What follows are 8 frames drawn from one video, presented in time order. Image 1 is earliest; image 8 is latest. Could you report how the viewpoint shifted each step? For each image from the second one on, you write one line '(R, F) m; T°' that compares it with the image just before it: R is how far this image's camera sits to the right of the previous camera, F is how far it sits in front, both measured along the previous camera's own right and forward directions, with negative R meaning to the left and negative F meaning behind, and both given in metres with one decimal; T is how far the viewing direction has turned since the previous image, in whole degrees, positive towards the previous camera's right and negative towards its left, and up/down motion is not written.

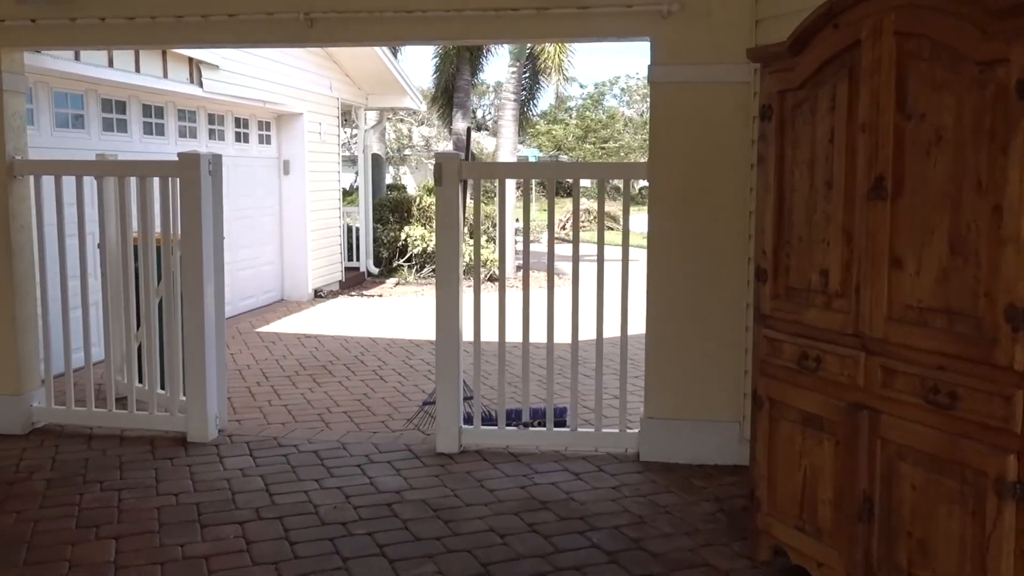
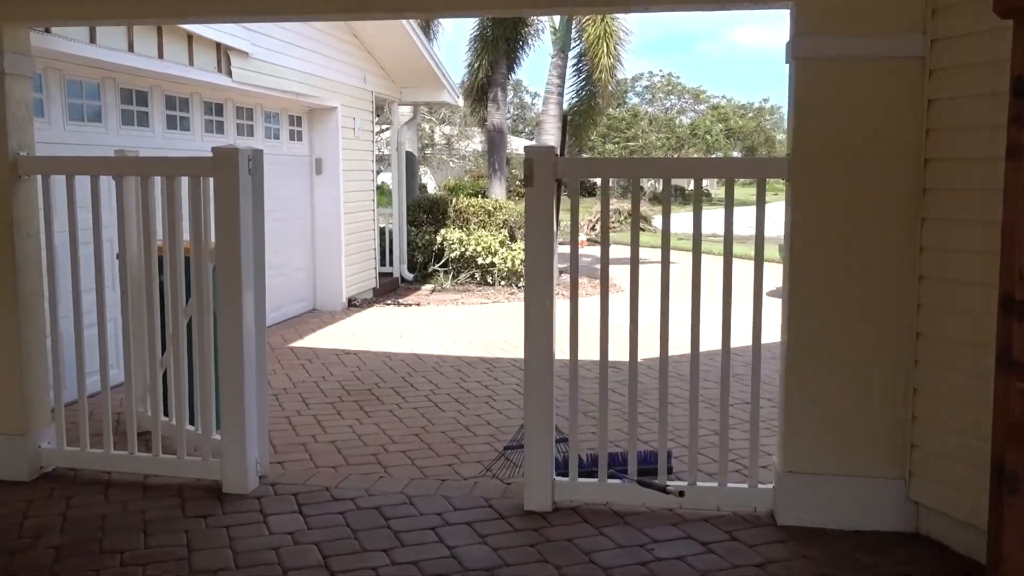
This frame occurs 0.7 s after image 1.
(-0.4, +0.9) m; -1°
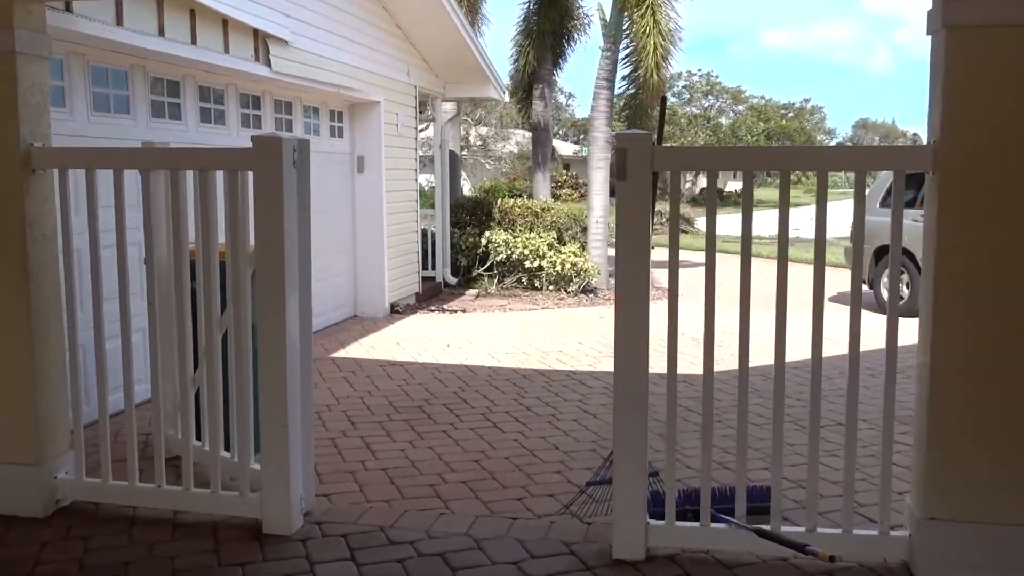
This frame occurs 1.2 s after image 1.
(-0.2, +0.6) m; -2°
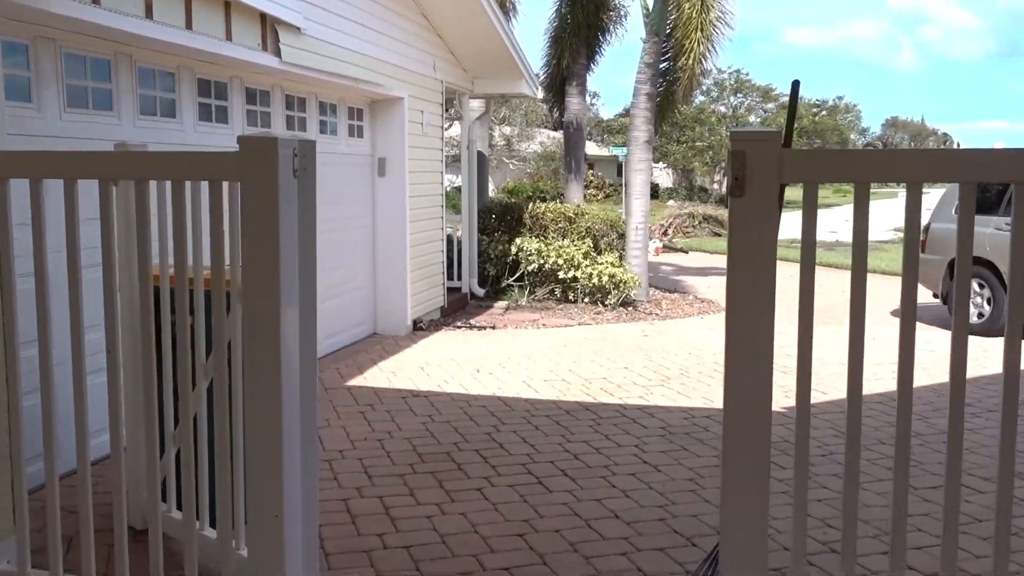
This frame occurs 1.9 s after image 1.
(-0.2, +1.0) m; -1°
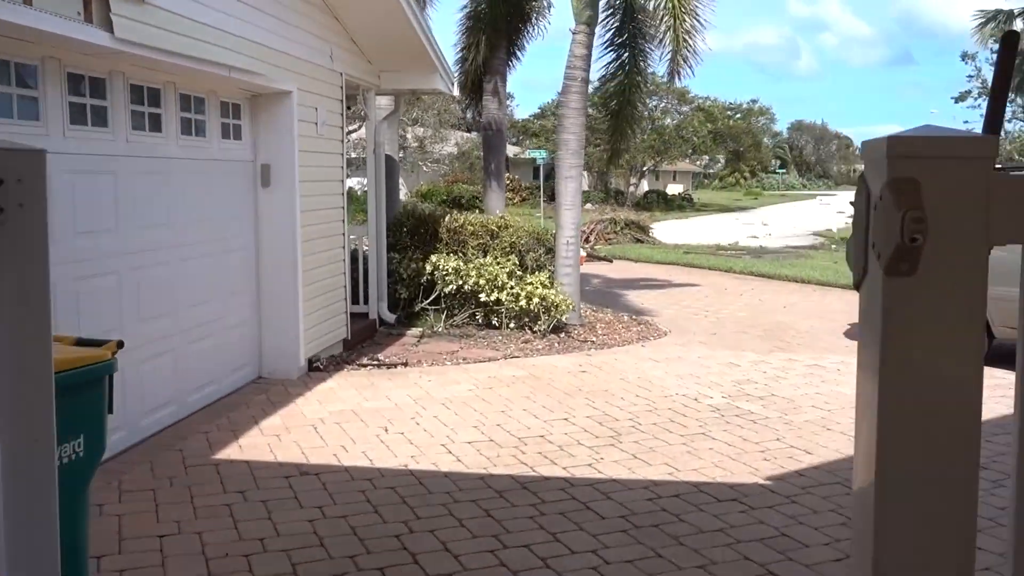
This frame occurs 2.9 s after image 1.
(0.0, +1.5) m; +5°
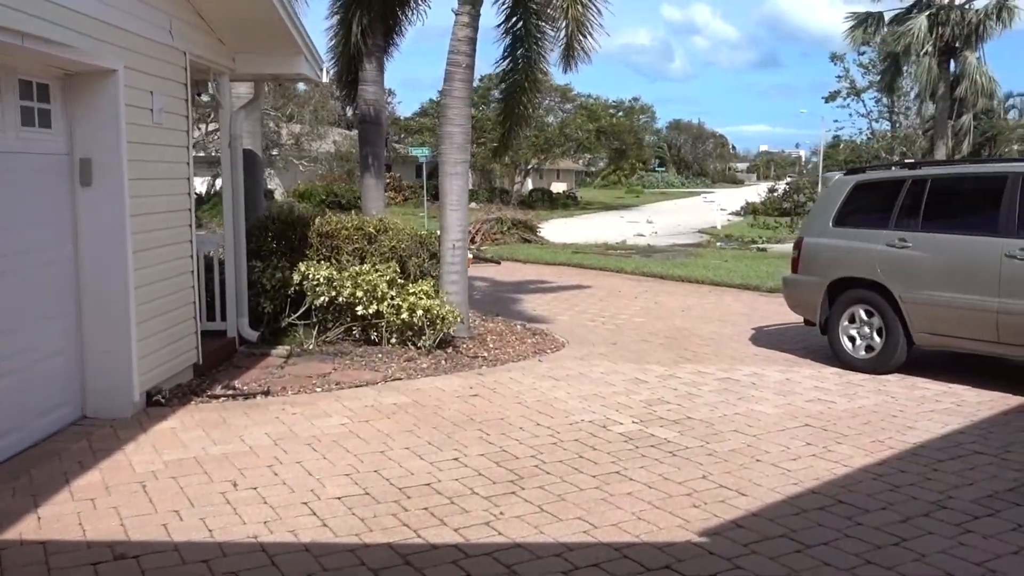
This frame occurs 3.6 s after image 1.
(0.0, +1.1) m; +7°
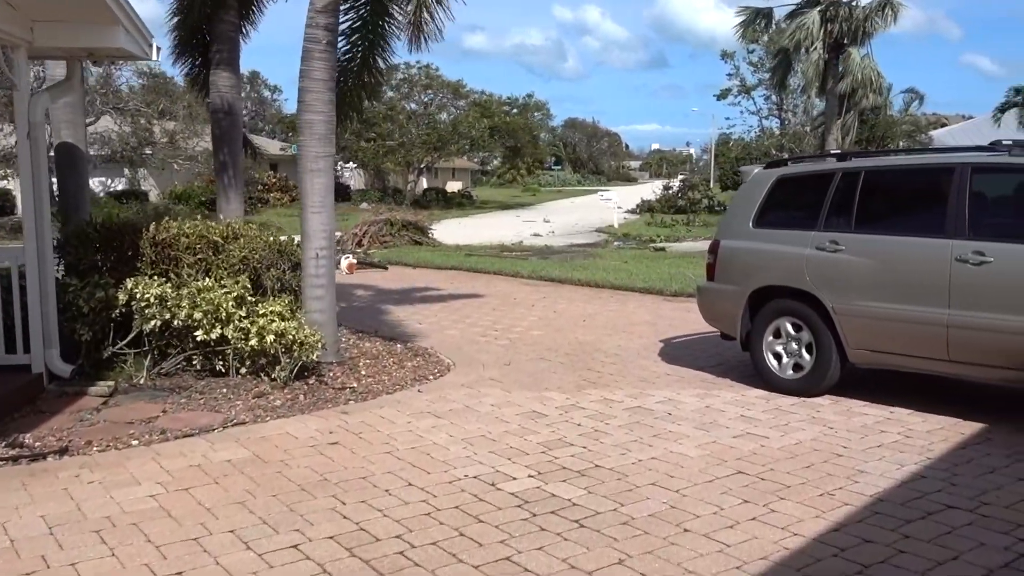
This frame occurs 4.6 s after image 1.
(+0.2, +1.3) m; +6°
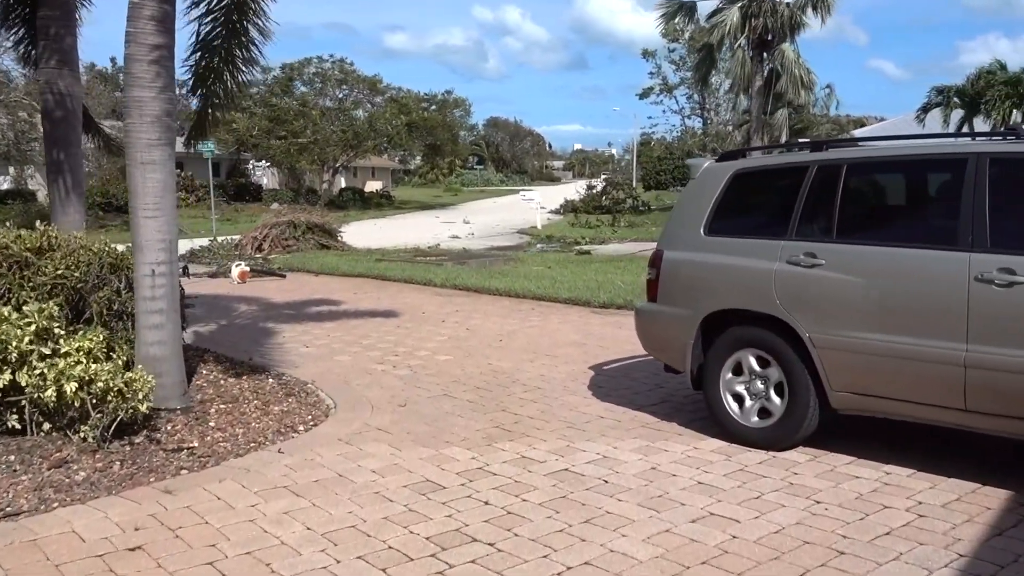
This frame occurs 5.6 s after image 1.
(+0.2, +1.7) m; +5°
